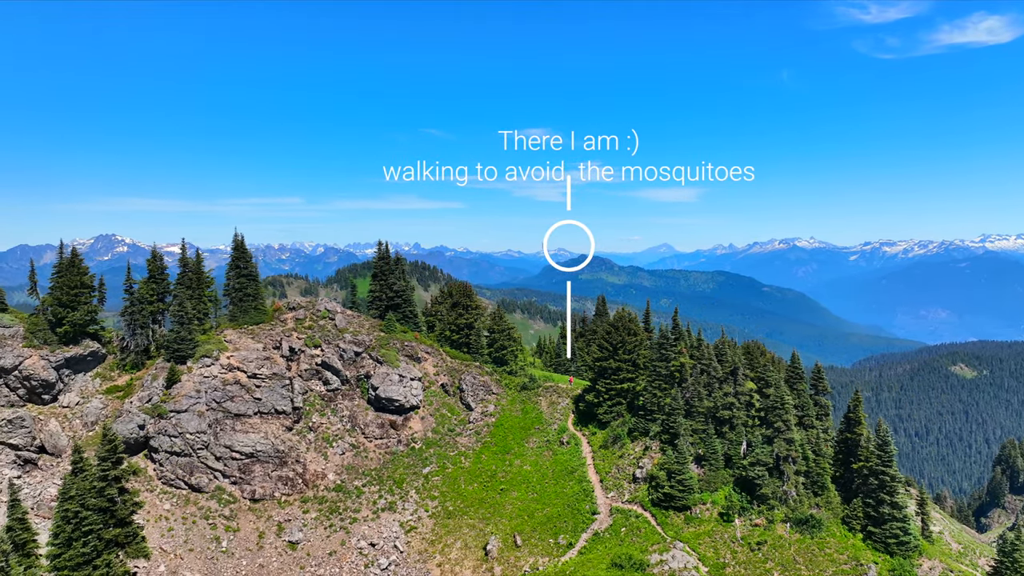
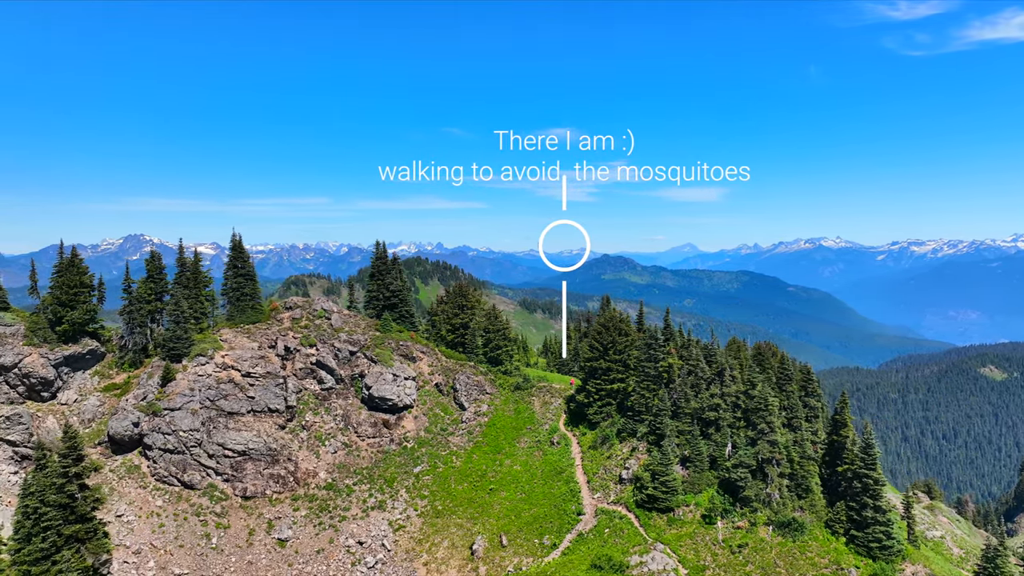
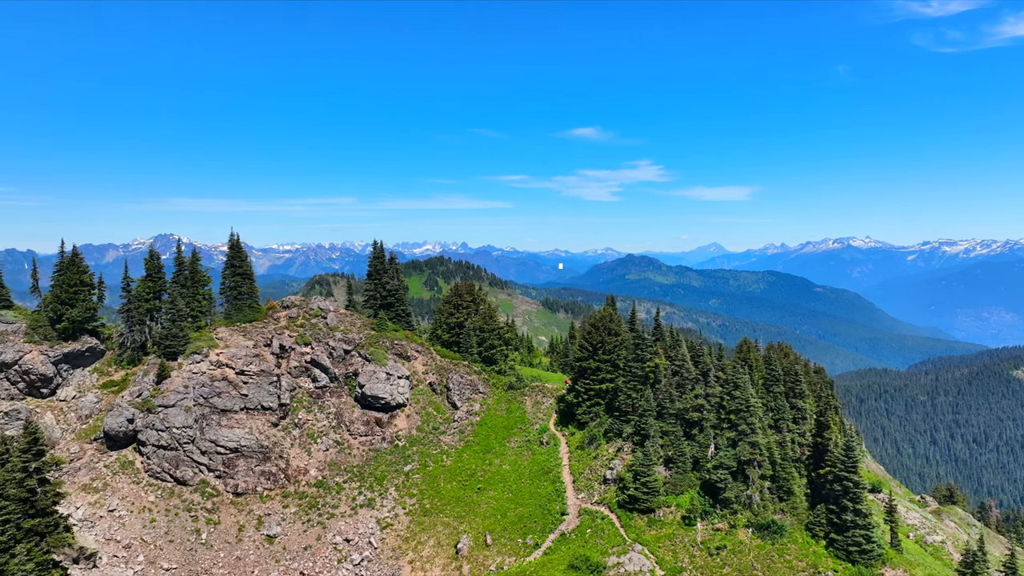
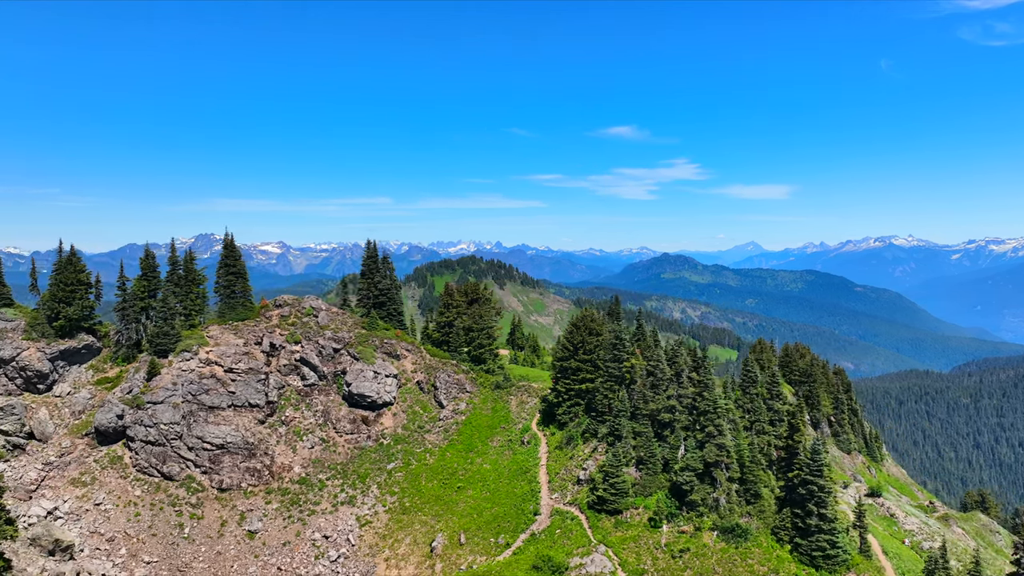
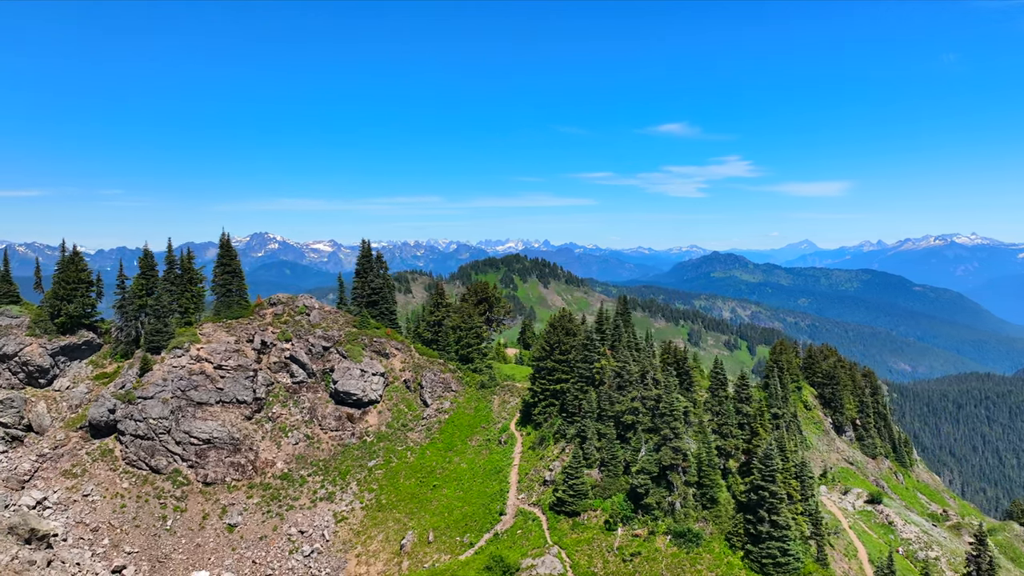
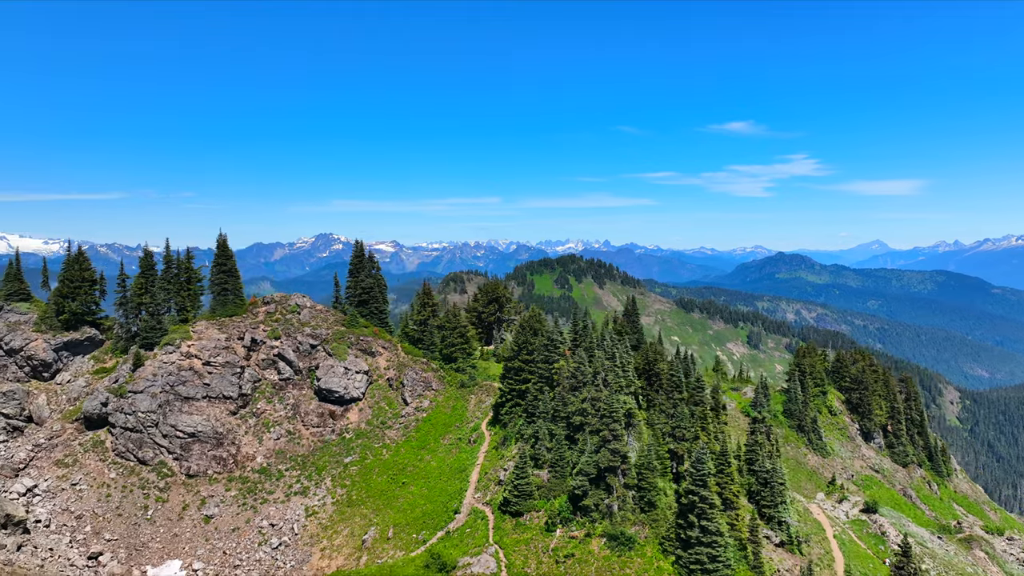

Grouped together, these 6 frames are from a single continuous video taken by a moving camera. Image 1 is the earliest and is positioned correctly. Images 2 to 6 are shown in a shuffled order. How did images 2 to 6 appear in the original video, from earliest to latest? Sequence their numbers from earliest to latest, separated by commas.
2, 3, 4, 5, 6
